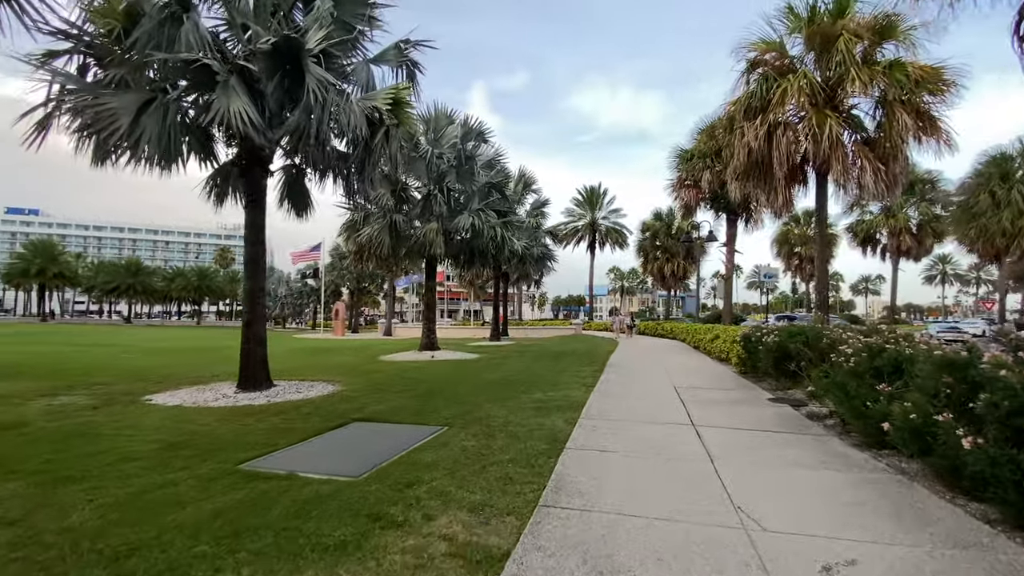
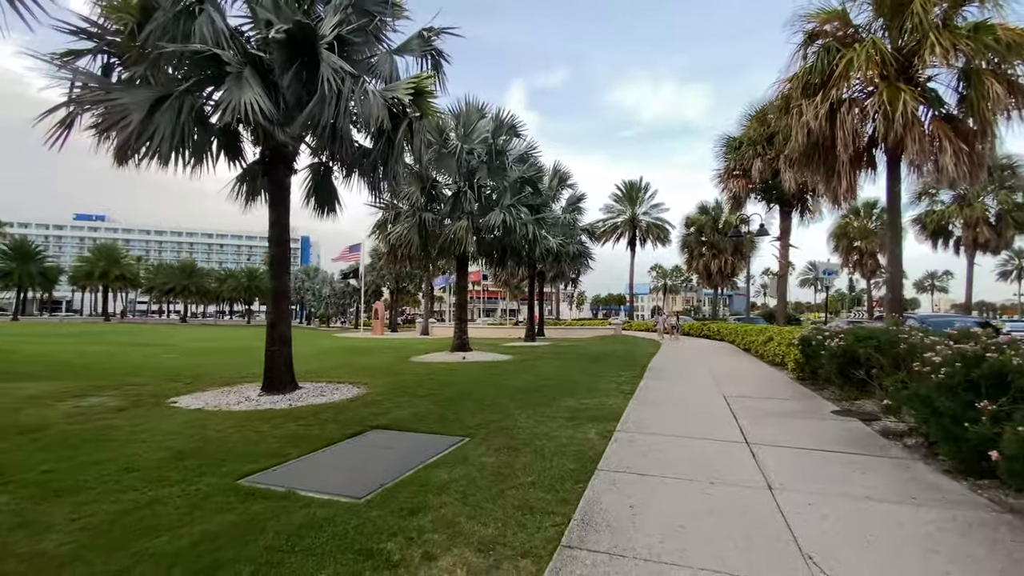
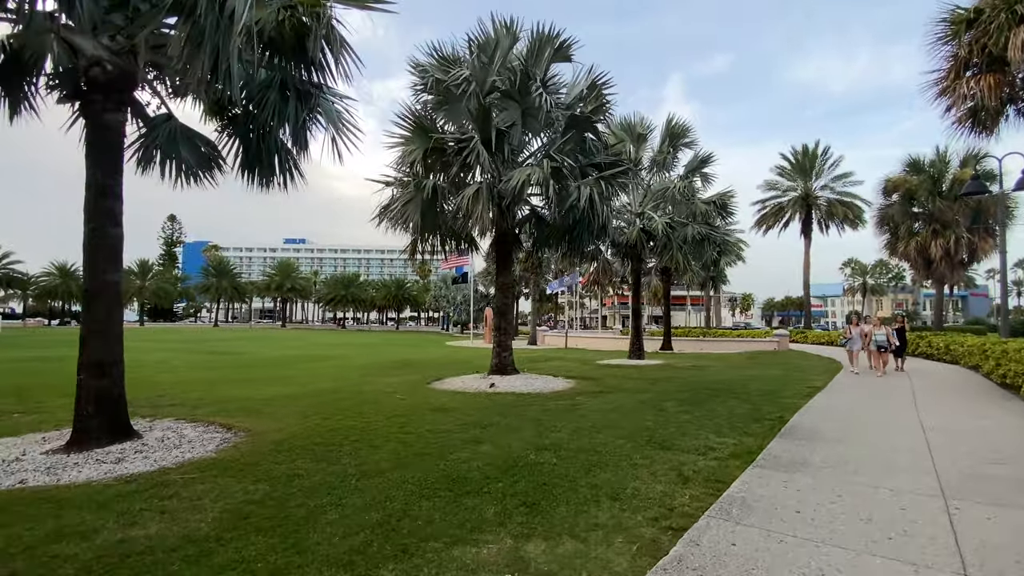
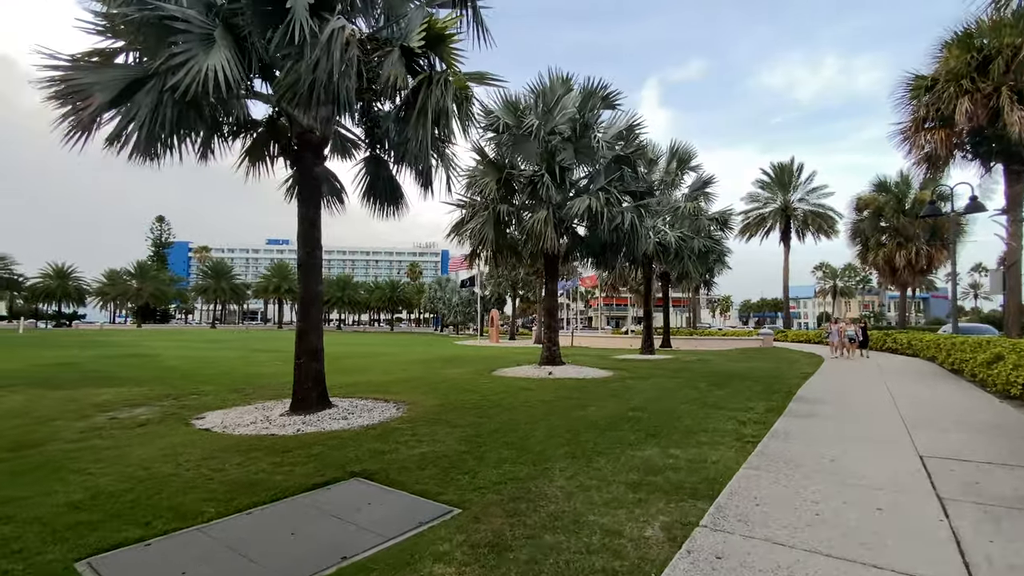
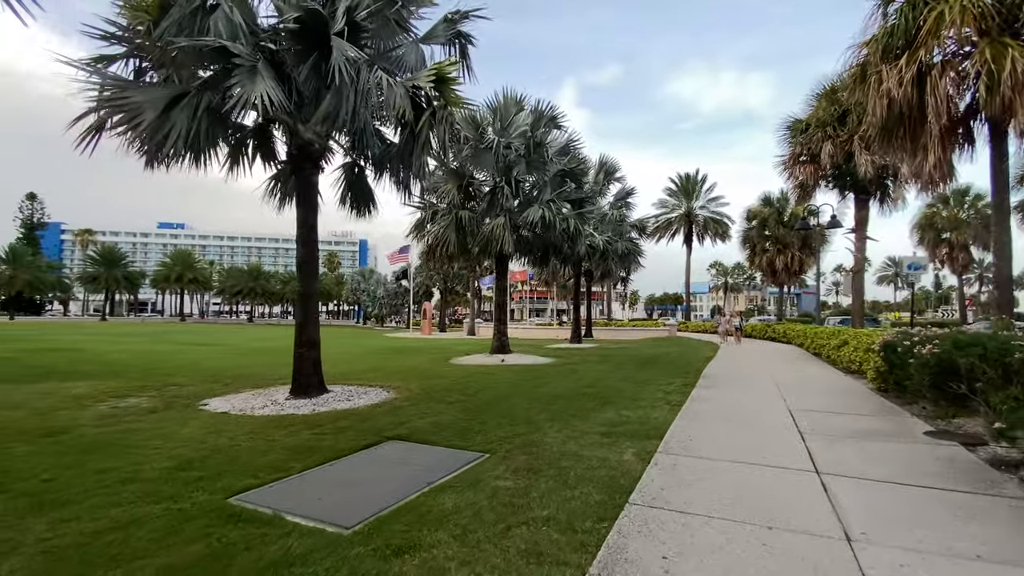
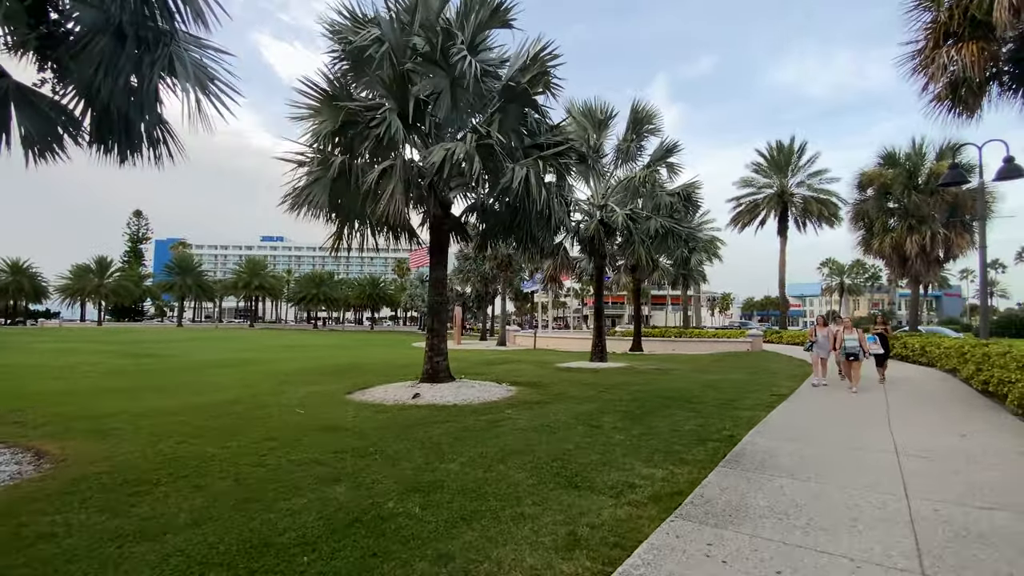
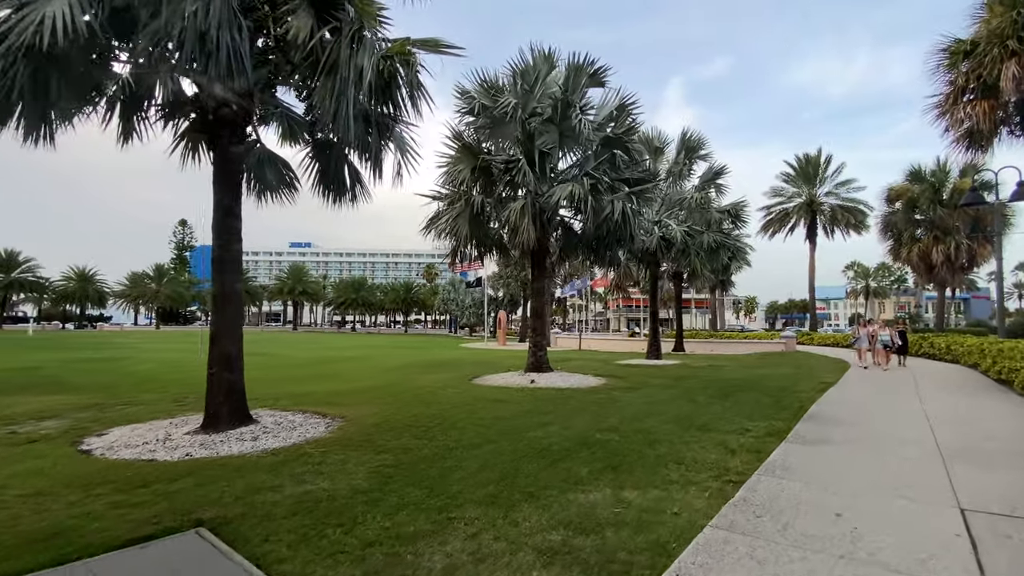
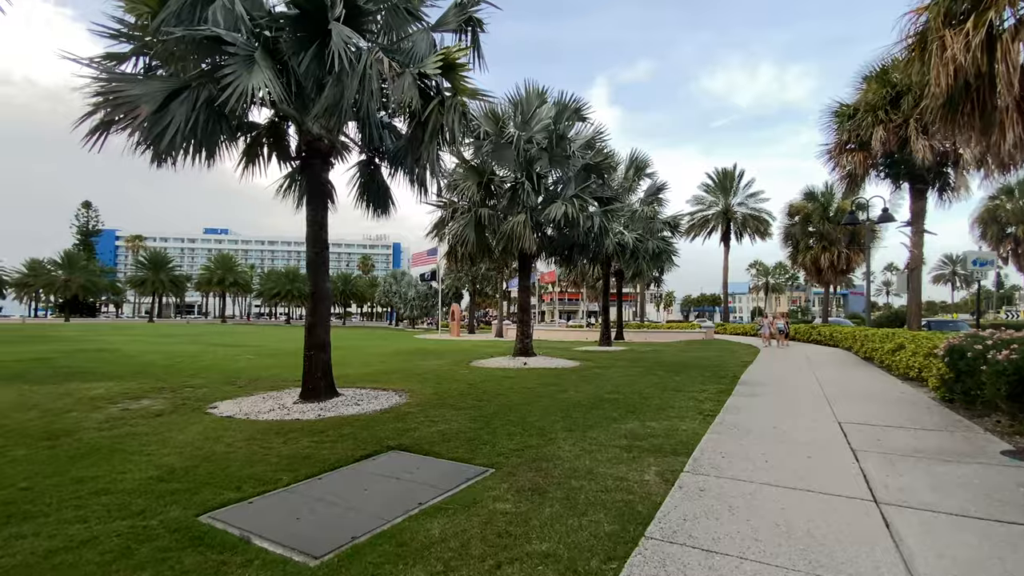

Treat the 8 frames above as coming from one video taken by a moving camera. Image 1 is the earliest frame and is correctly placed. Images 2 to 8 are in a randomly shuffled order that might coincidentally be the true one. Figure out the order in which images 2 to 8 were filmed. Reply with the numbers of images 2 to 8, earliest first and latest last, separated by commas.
2, 5, 8, 4, 7, 3, 6
